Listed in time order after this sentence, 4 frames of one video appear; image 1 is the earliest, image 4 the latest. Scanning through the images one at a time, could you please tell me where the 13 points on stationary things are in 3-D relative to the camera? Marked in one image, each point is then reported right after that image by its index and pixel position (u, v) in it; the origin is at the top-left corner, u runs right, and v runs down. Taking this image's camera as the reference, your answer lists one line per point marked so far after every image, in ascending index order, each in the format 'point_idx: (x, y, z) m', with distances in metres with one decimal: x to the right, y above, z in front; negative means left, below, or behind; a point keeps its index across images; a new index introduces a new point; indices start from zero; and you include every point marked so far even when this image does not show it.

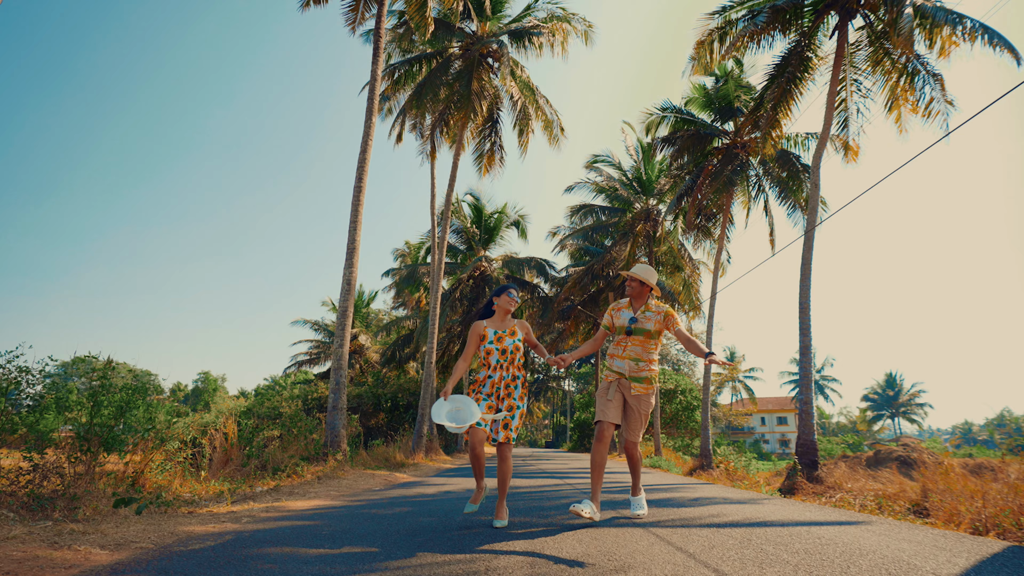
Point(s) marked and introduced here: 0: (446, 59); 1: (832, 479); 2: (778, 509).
0: (-2.1, +7.1, +16.7) m
1: (+5.5, -3.3, +9.2) m
2: (+2.4, -2.0, +5.0) m
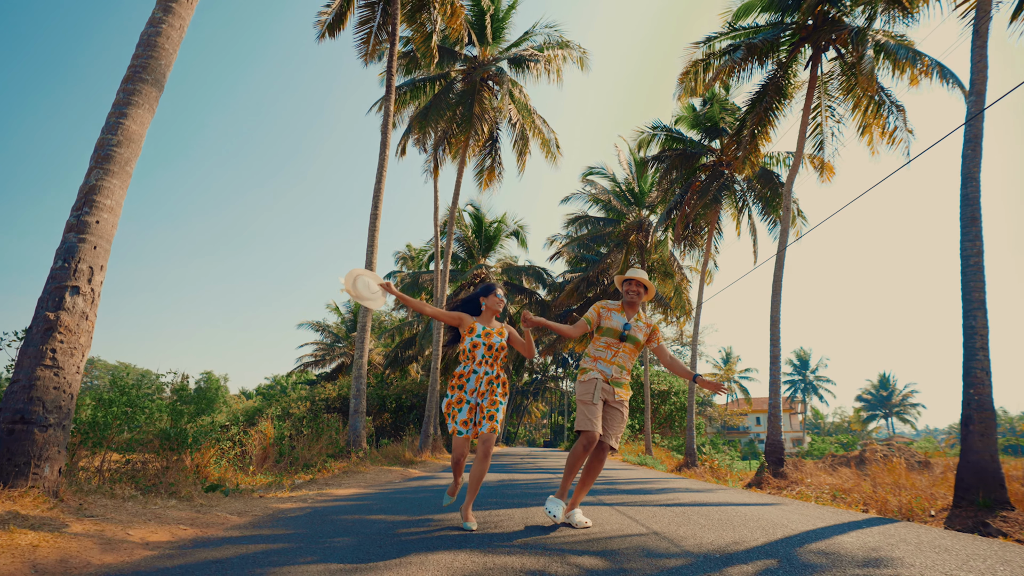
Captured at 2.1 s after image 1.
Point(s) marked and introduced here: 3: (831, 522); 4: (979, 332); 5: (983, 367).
0: (-2.1, +6.8, +17.8) m
1: (+5.5, -3.6, +10.4) m
2: (+2.4, -2.4, +6.1) m
3: (+2.3, -1.7, +3.8) m
4: (+5.7, -0.5, +6.6) m
5: (+5.6, -0.9, +6.4) m
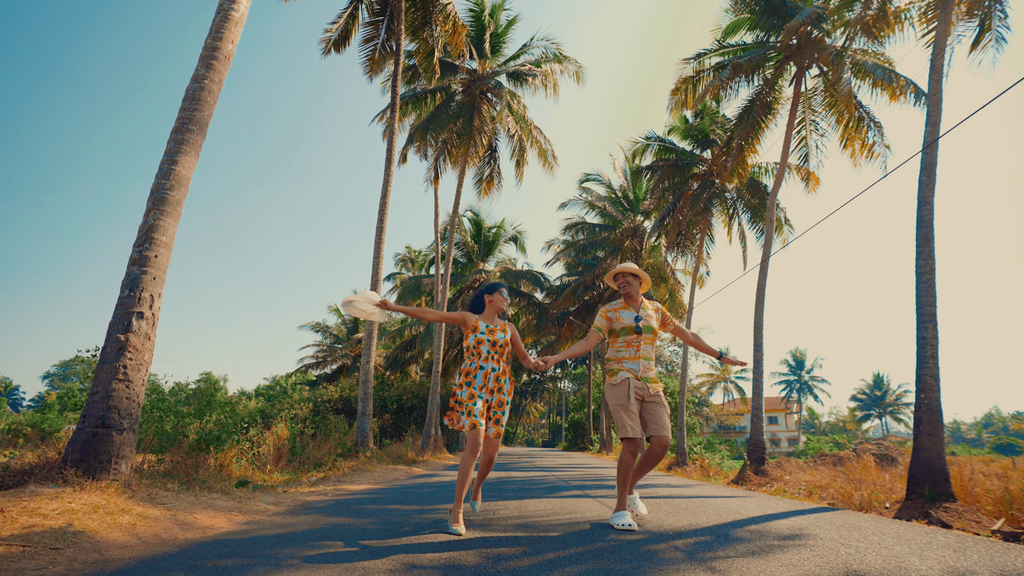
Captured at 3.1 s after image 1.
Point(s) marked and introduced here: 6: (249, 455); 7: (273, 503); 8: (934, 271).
0: (-2.2, +6.6, +18.5) m
1: (+5.4, -3.8, +11.0) m
2: (+2.4, -2.5, +6.7) m
3: (+2.2, -1.9, +4.5) m
4: (+5.7, -0.7, +7.2) m
5: (+5.5, -1.1, +7.0) m
6: (-3.9, -2.5, +8.0) m
7: (-2.1, -1.8, +4.6) m
8: (+5.8, +0.2, +7.3) m
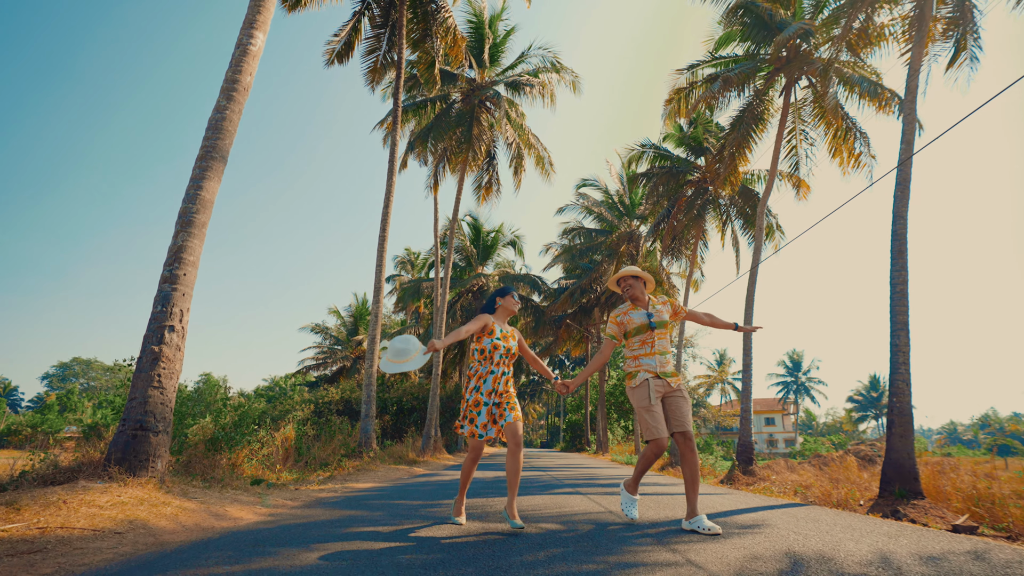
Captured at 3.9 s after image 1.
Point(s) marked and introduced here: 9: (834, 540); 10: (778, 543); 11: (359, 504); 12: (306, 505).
0: (-2.2, +6.5, +18.9) m
1: (+5.4, -3.9, +11.5) m
2: (+2.3, -2.7, +7.2) m
3: (+2.2, -2.0, +4.9) m
4: (+5.6, -0.9, +7.7) m
5: (+5.5, -1.3, +7.4) m
6: (-4.0, -2.6, +8.4) m
7: (-2.1, -2.0, +5.0) m
8: (+5.7, +0.1, +7.8) m
9: (+1.9, -1.4, +3.1) m
10: (+1.5, -1.4, +3.0) m
11: (-1.4, -2.0, +4.9) m
12: (-1.8, -1.9, +4.7) m
